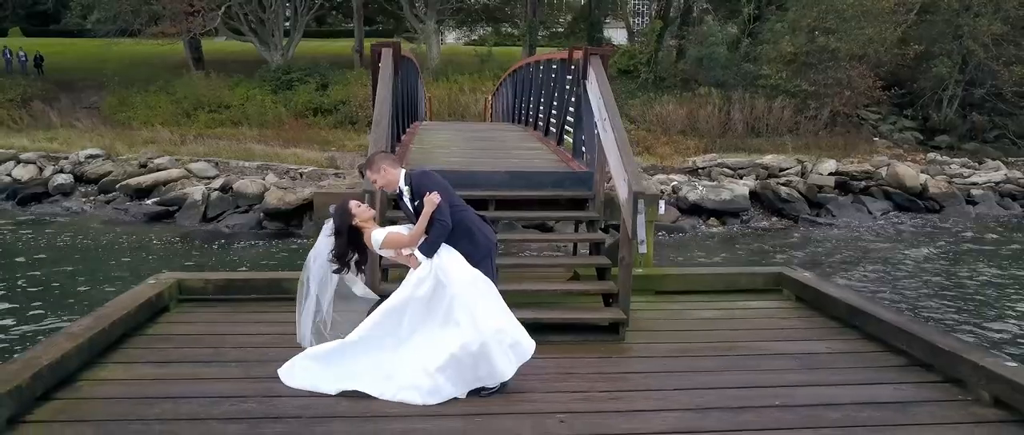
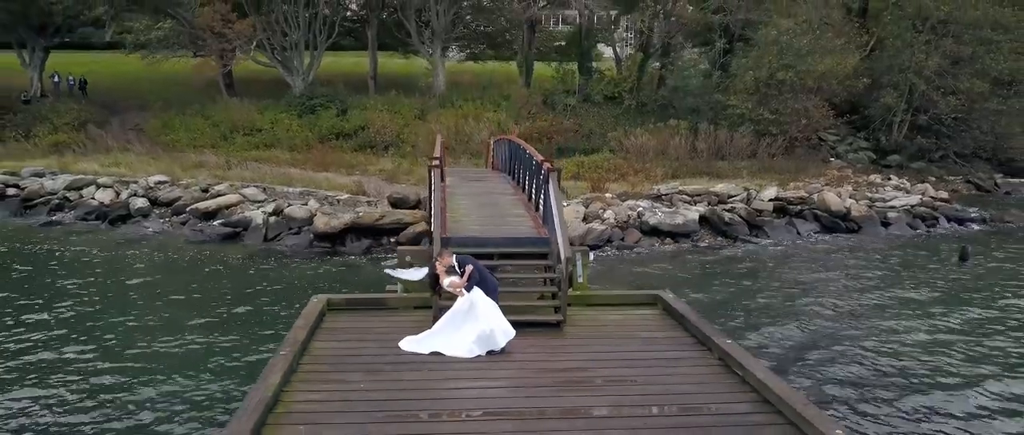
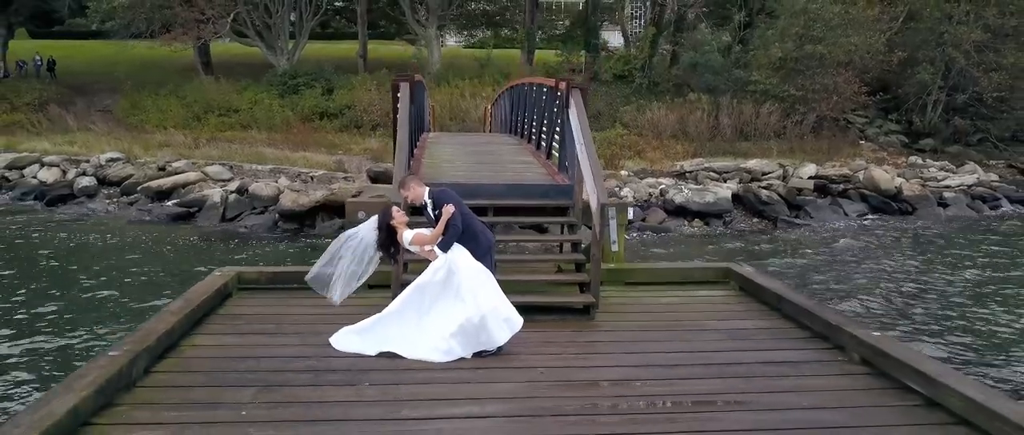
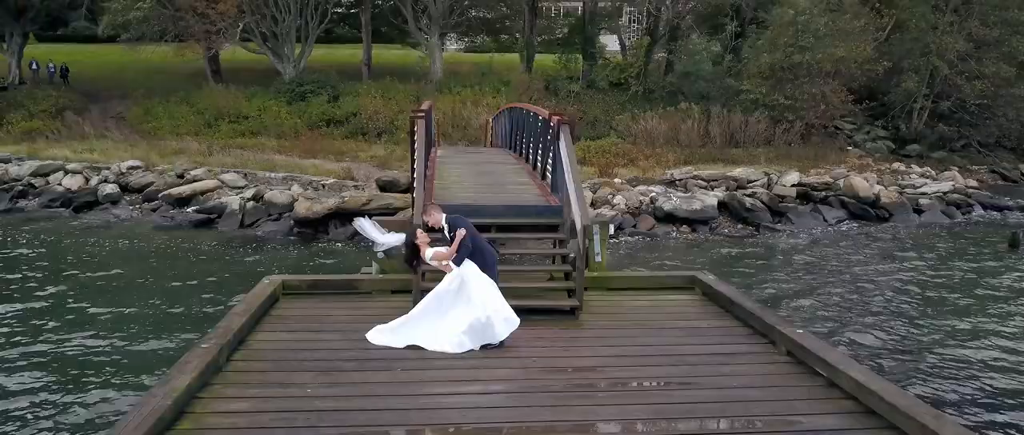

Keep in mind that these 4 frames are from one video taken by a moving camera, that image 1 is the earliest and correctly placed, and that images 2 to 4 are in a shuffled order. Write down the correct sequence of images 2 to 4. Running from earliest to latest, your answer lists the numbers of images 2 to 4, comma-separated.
3, 4, 2
